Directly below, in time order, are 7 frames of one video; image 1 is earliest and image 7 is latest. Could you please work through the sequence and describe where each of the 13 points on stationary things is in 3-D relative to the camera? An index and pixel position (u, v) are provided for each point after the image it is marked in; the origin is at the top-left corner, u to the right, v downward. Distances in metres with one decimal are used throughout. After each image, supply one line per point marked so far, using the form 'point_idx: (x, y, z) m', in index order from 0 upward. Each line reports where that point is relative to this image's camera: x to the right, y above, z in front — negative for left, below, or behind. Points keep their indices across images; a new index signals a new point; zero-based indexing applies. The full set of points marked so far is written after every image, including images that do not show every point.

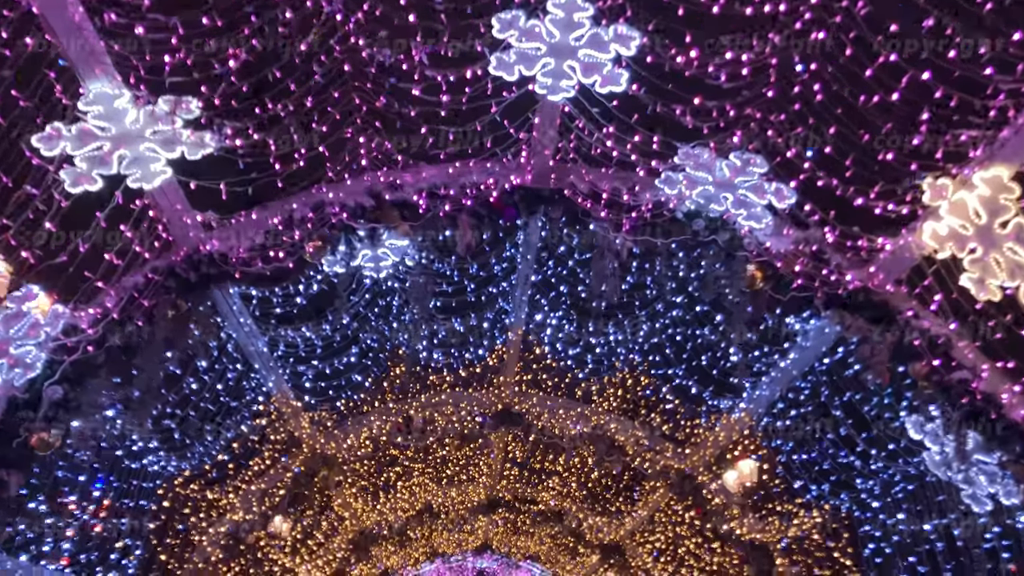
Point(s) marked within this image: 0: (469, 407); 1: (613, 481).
0: (-0.5, -1.5, +9.7) m
1: (+1.3, -2.5, +10.8) m
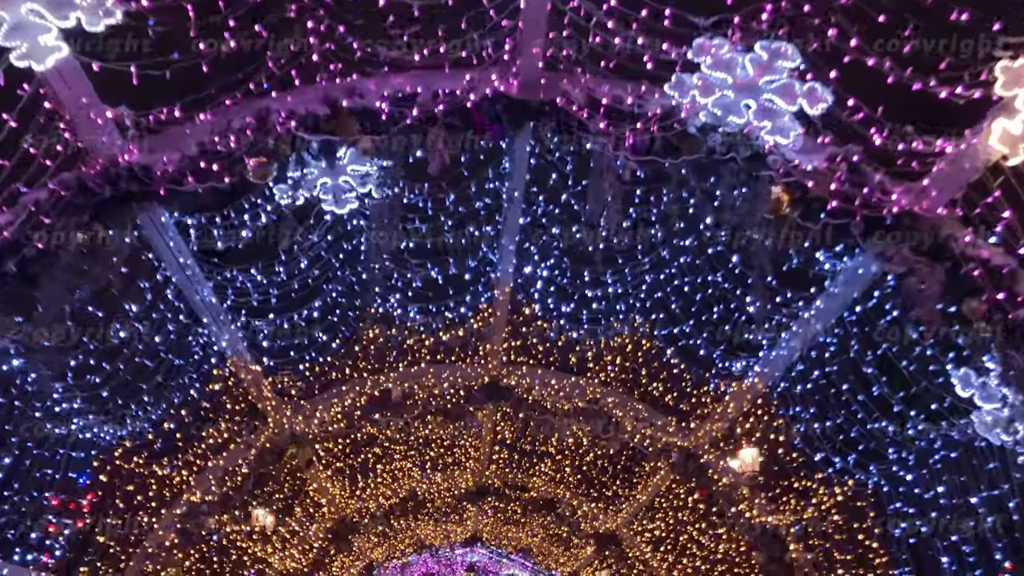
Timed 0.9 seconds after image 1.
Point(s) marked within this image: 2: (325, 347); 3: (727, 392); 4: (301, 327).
0: (-0.7, -1.0, +8.8) m
1: (+1.2, -2.1, +10.0) m
2: (-1.6, -0.5, +6.9) m
3: (+1.9, -0.9, +7.2) m
4: (-1.7, -0.3, +6.4) m
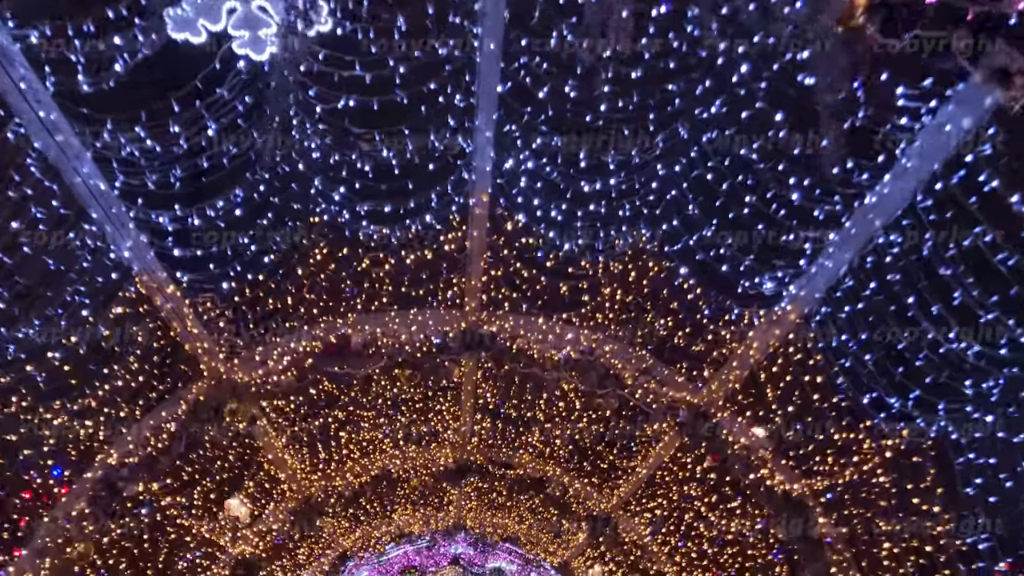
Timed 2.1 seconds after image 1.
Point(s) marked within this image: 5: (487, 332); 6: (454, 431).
0: (-0.8, -0.4, +7.5) m
1: (+1.0, -1.4, +8.7) m
2: (-1.8, +0.2, +5.6) m
3: (+1.8, -0.3, +5.9) m
4: (-1.9, +0.4, +5.1) m
5: (-0.2, -0.4, +7.6) m
6: (-0.8, -1.9, +10.5) m
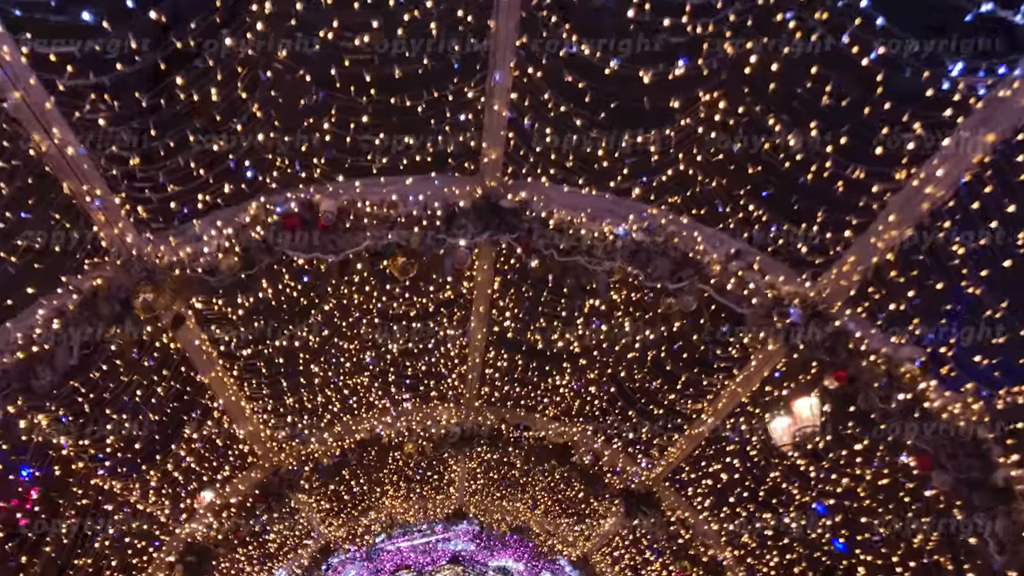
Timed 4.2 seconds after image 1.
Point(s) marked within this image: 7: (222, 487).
0: (-0.6, +0.7, +5.2) m
1: (+1.2, -0.4, +6.4) m
2: (-1.5, +1.2, +3.4) m
3: (+2.0, +0.8, +3.7) m
4: (-1.6, +1.4, +2.9) m
5: (0.0, +0.6, +5.3) m
6: (-0.6, -0.9, +8.2) m
7: (-3.1, -2.2, +8.7) m
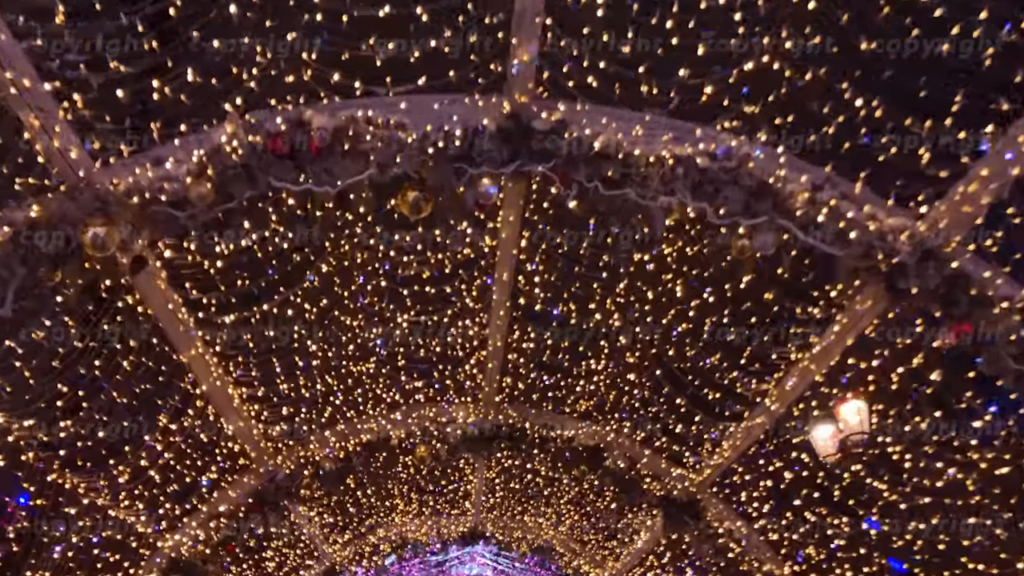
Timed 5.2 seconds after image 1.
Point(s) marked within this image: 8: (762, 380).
0: (-0.4, +1.0, +4.3) m
1: (+1.4, -0.1, +5.3) m
2: (-1.4, +1.6, +2.4) m
3: (+2.2, +1.2, +2.6) m
4: (-1.5, +1.9, +1.9) m
5: (+0.2, +0.9, +4.3) m
6: (-0.3, -0.6, +7.2) m
7: (-2.9, -2.0, +7.7) m
8: (+1.8, -0.7, +5.9) m
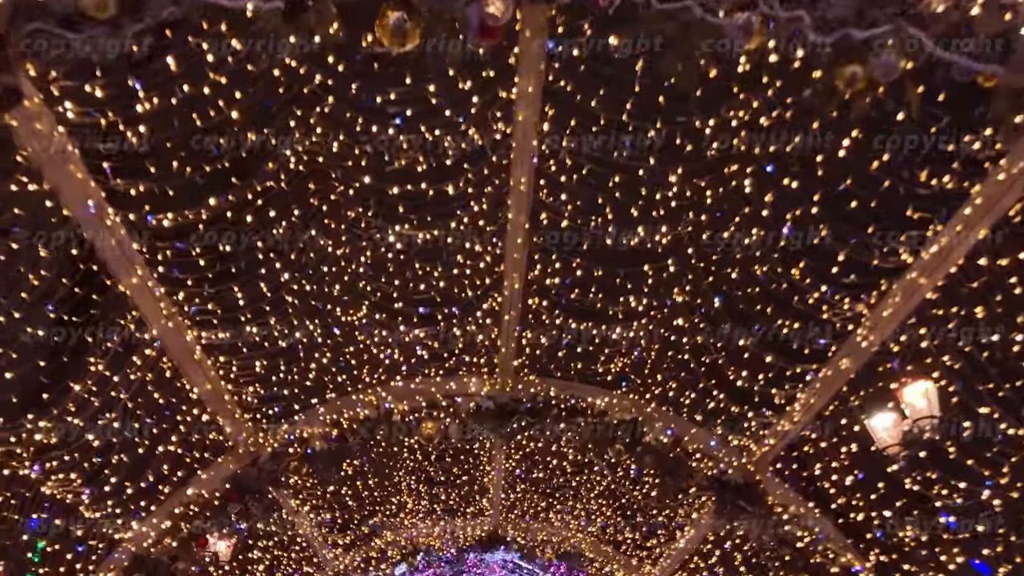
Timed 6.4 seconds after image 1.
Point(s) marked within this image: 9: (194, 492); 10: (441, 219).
0: (-0.3, +1.6, +3.0) m
1: (+1.6, +0.5, +4.1) m
2: (-1.4, +2.3, +1.2) m
3: (+2.2, +1.9, +1.4) m
4: (-1.5, +2.5, +0.7) m
5: (+0.3, +1.5, +3.1) m
6: (-0.2, -0.1, +5.9) m
7: (-2.7, -1.5, +6.4) m
8: (+2.0, -0.1, +4.6) m
9: (-2.7, -1.7, +6.8) m
10: (-0.4, +0.4, +4.8) m
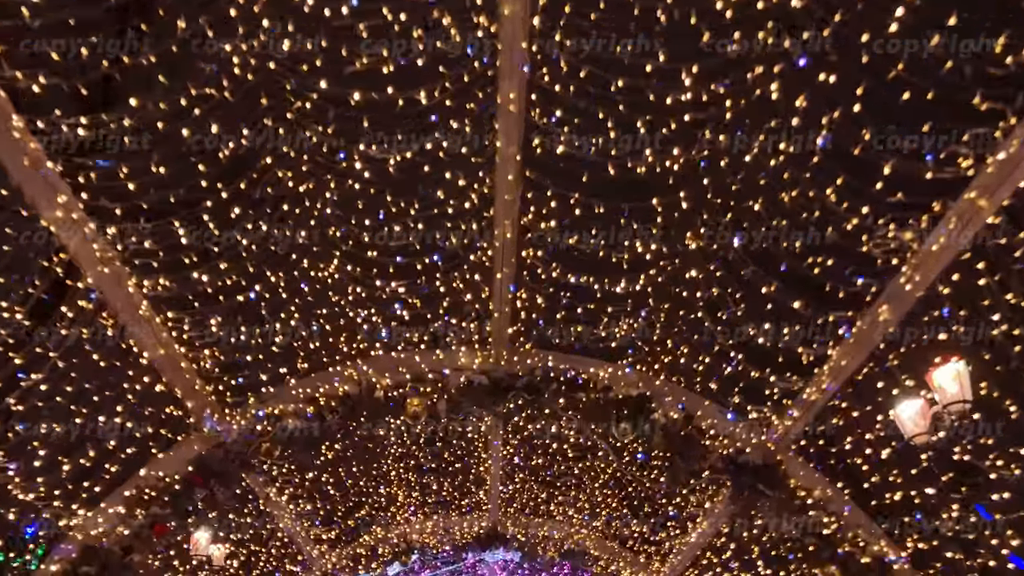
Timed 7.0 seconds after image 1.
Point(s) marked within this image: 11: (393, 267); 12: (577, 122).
0: (-0.4, +2.0, +2.4) m
1: (+1.5, +0.8, +3.4) m
2: (-1.5, +2.7, +0.6) m
3: (+2.1, +2.3, +0.7) m
4: (-1.6, +2.9, +0.1) m
5: (+0.2, +1.9, +2.4) m
6: (-0.2, +0.2, +5.2) m
7: (-2.7, -1.2, +5.7) m
8: (+1.9, +0.3, +3.9) m
9: (-2.7, -1.4, +6.1) m
10: (-0.4, +0.8, +4.2) m
11: (-0.8, +0.2, +5.2) m
12: (+0.3, +0.9, +4.1) m
